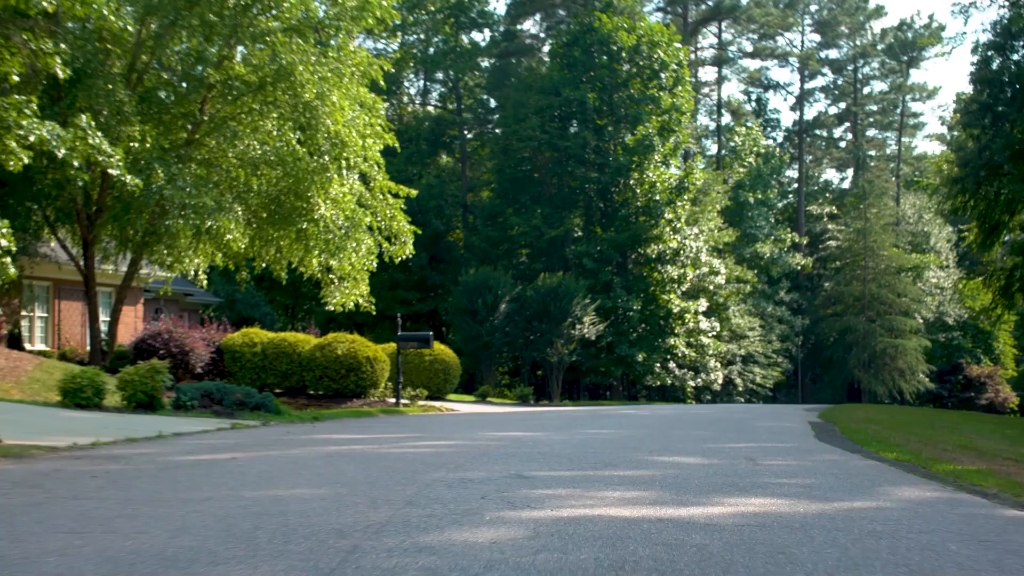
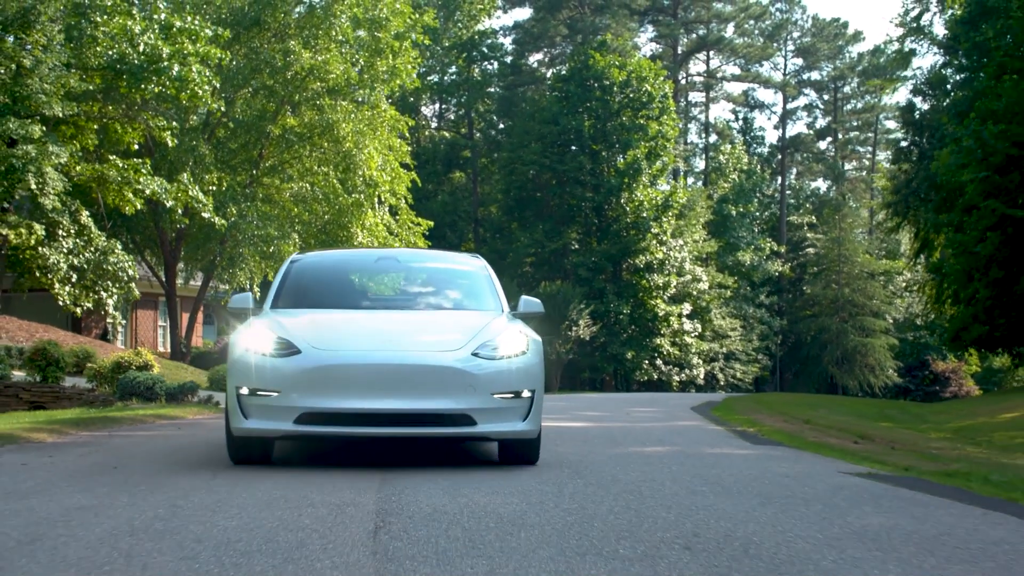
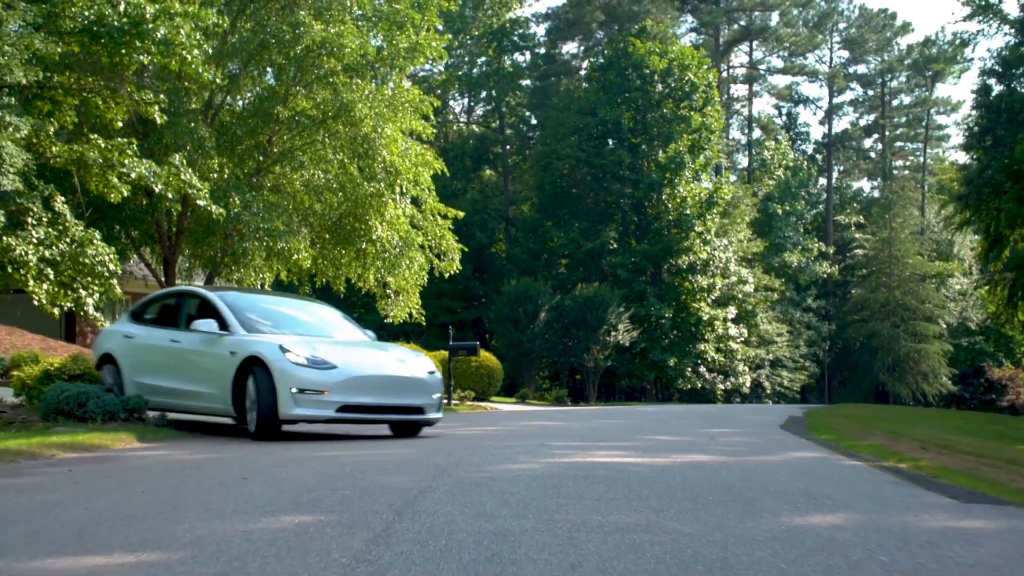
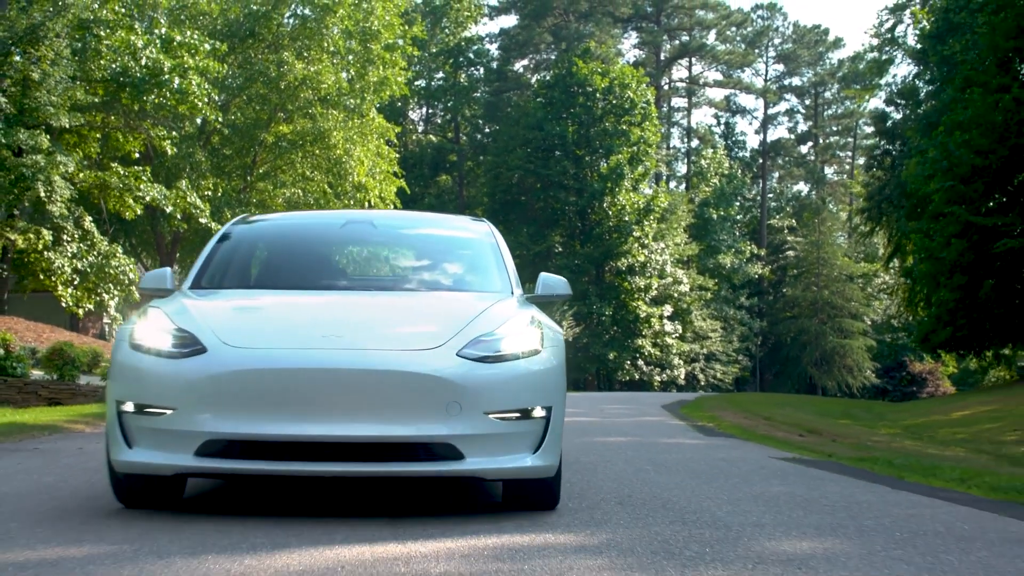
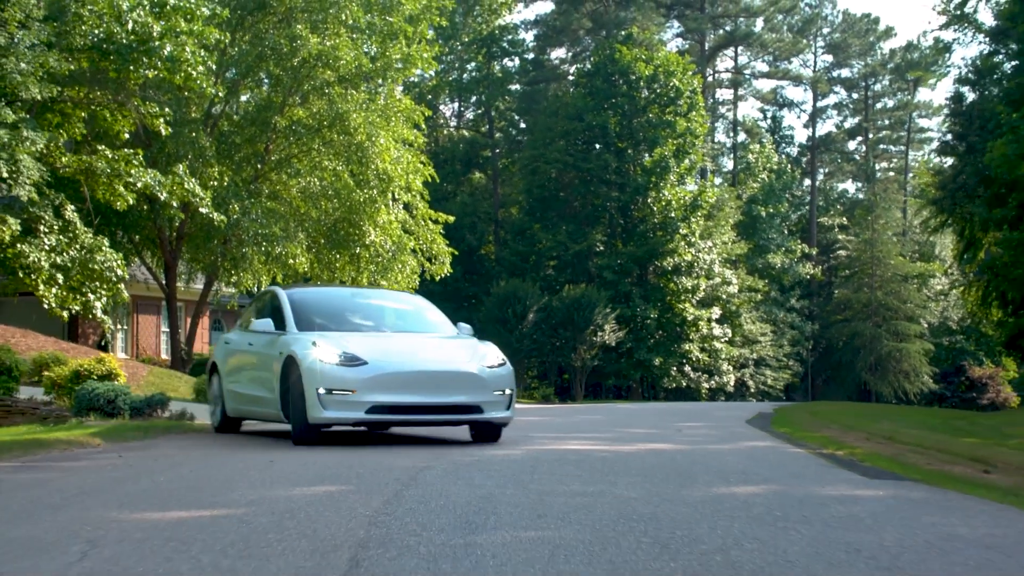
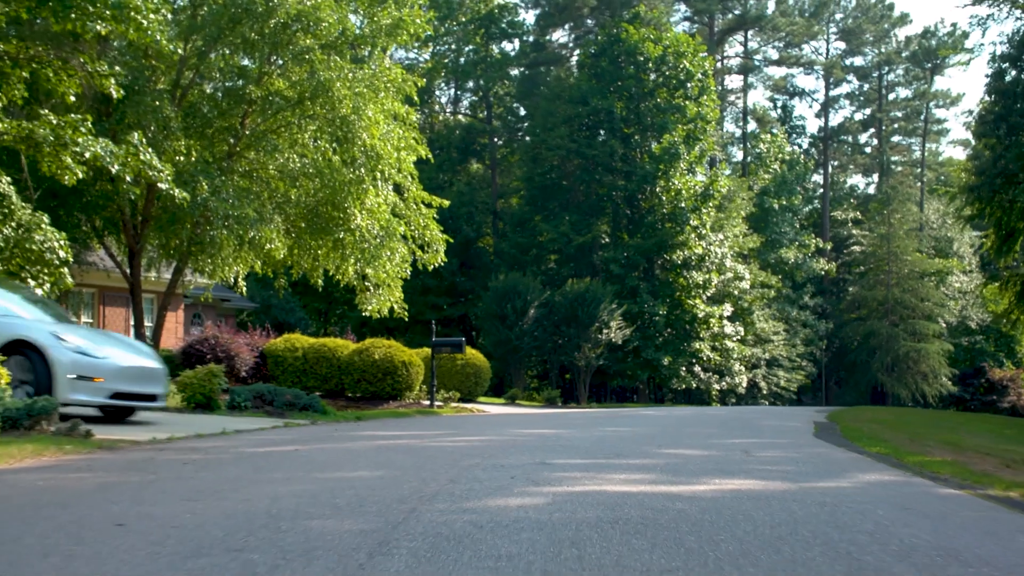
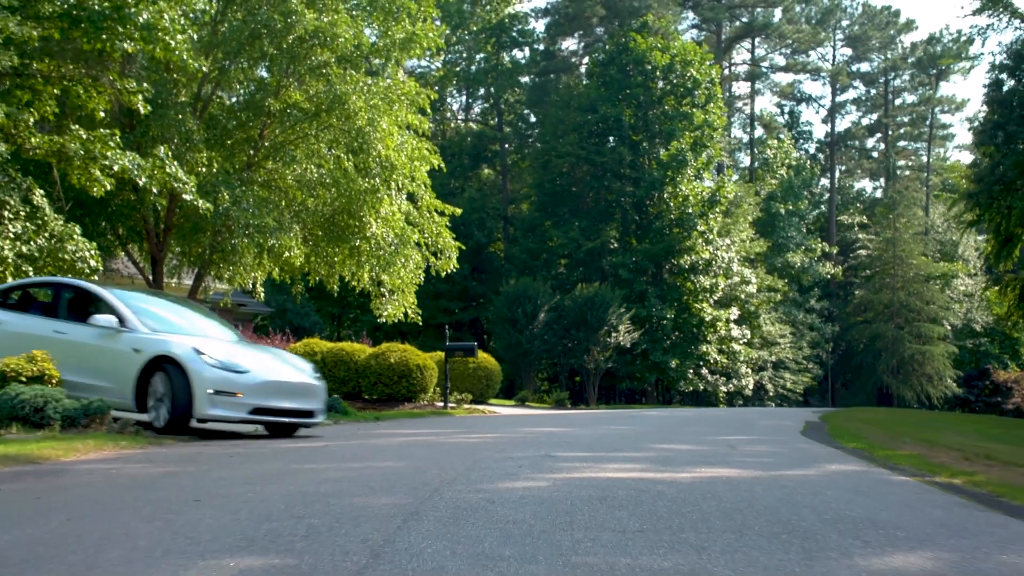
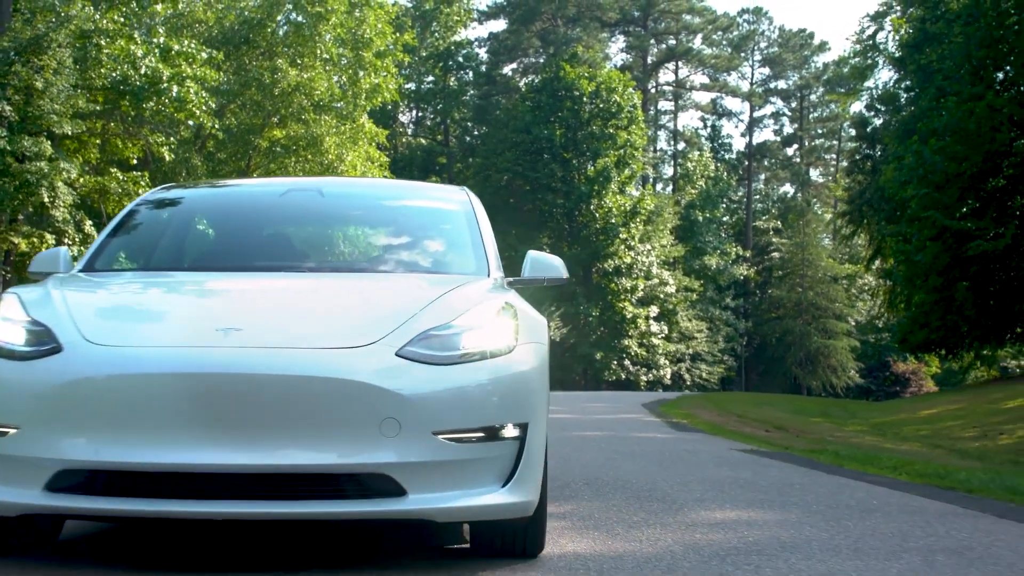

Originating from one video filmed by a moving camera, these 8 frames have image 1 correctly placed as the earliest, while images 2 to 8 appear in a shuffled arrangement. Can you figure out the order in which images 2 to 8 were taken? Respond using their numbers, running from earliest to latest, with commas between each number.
6, 7, 3, 5, 2, 4, 8
